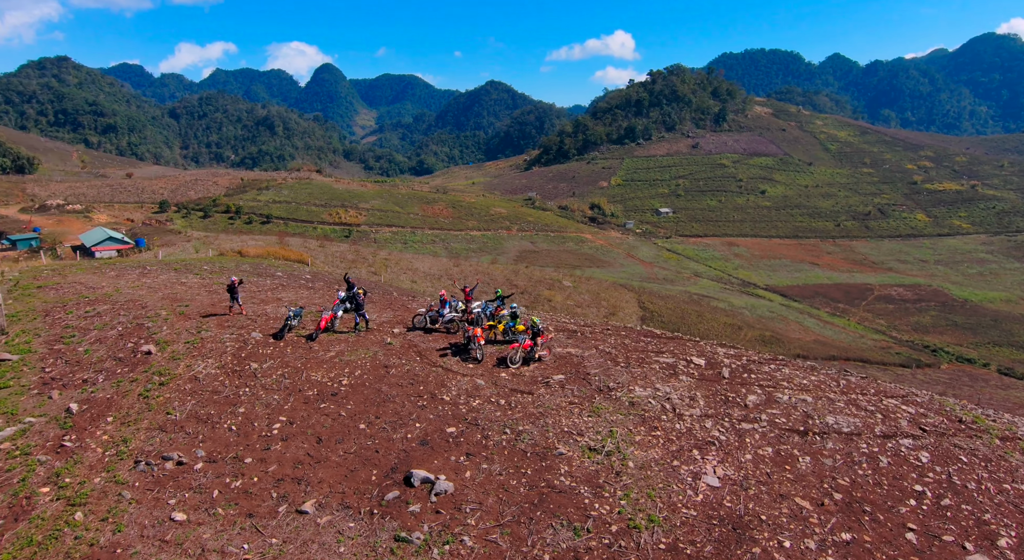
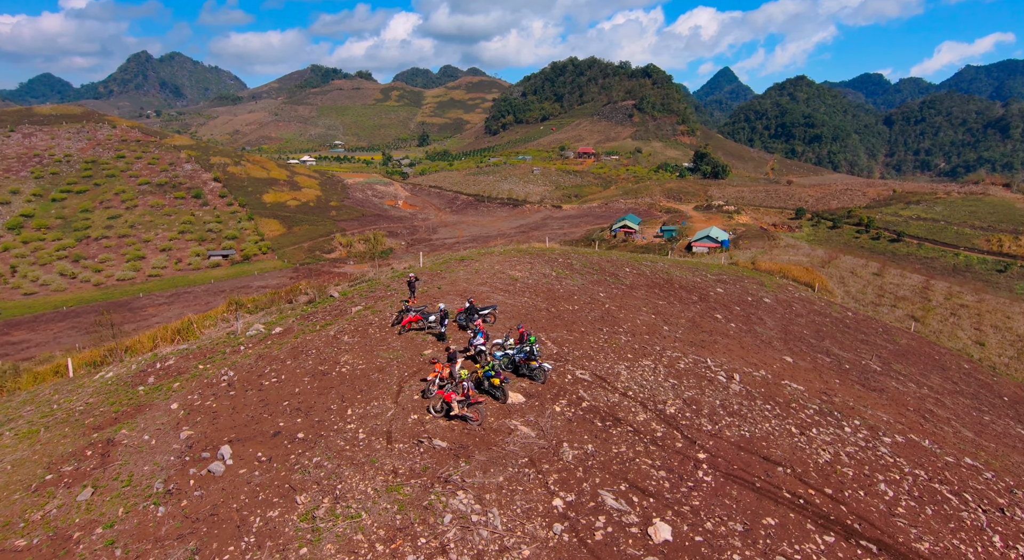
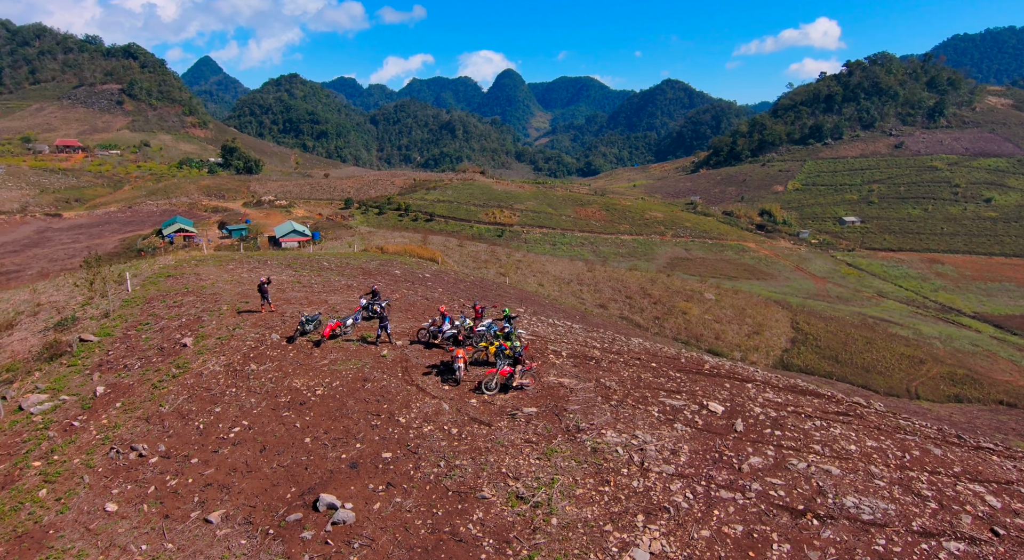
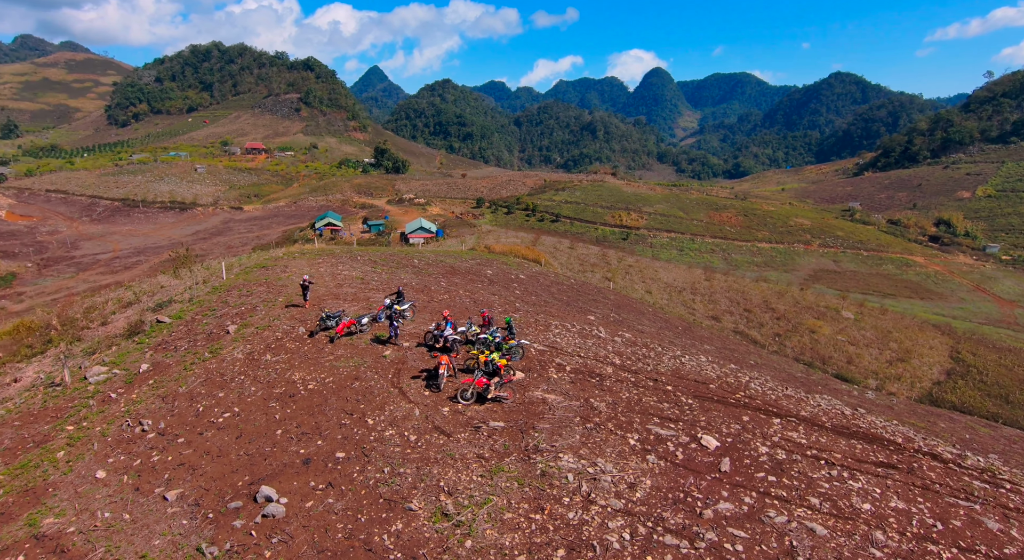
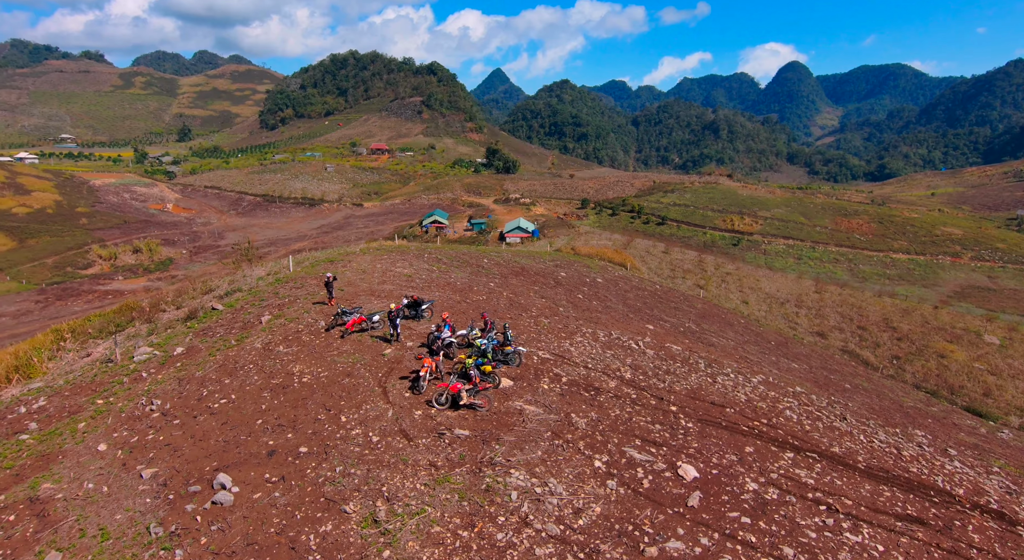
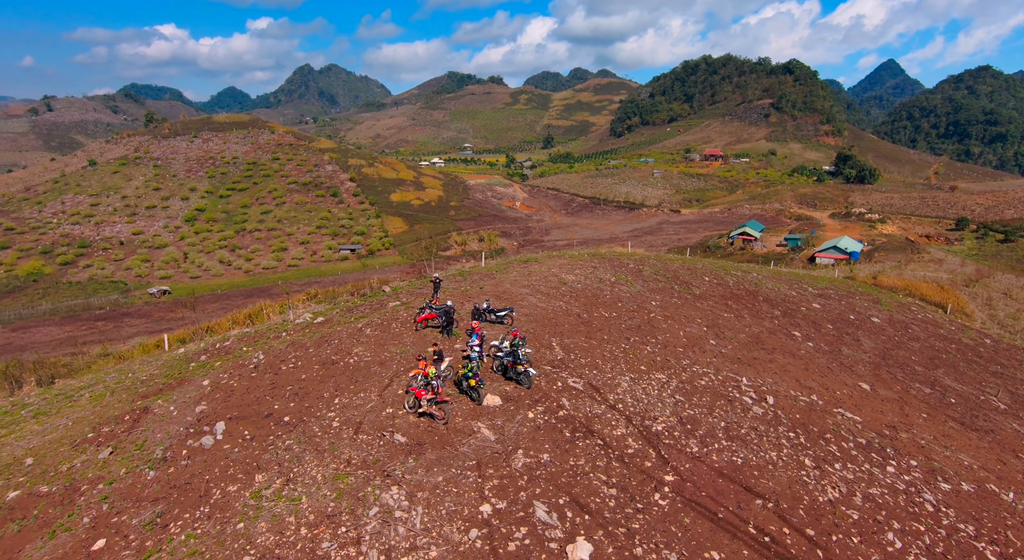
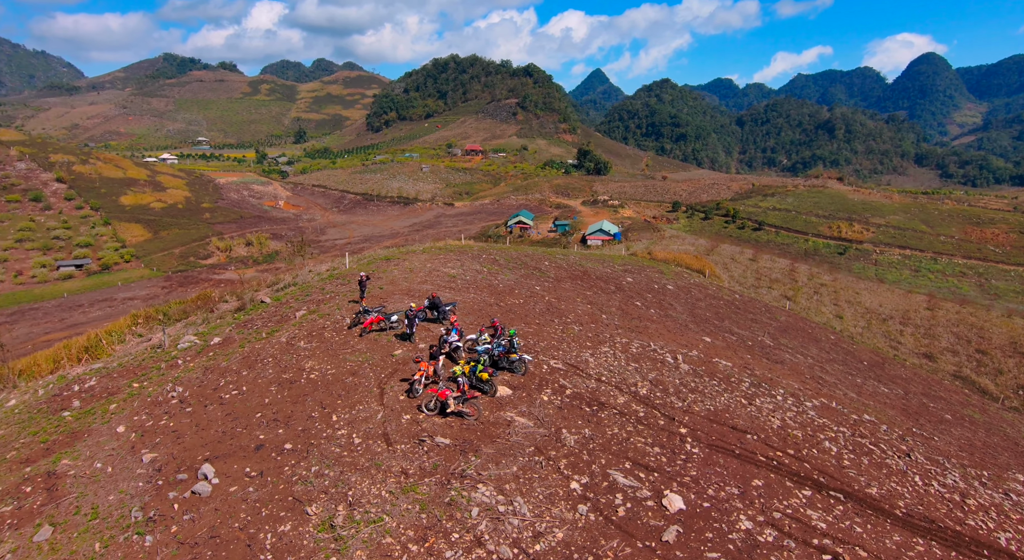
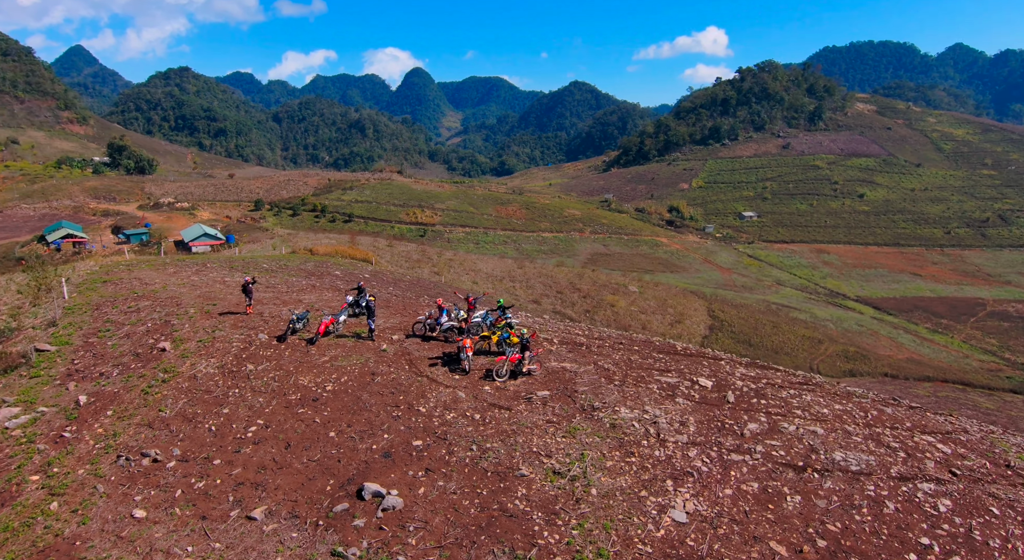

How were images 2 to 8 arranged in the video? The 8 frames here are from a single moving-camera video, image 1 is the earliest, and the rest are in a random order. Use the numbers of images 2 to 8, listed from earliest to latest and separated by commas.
8, 3, 4, 5, 7, 2, 6
